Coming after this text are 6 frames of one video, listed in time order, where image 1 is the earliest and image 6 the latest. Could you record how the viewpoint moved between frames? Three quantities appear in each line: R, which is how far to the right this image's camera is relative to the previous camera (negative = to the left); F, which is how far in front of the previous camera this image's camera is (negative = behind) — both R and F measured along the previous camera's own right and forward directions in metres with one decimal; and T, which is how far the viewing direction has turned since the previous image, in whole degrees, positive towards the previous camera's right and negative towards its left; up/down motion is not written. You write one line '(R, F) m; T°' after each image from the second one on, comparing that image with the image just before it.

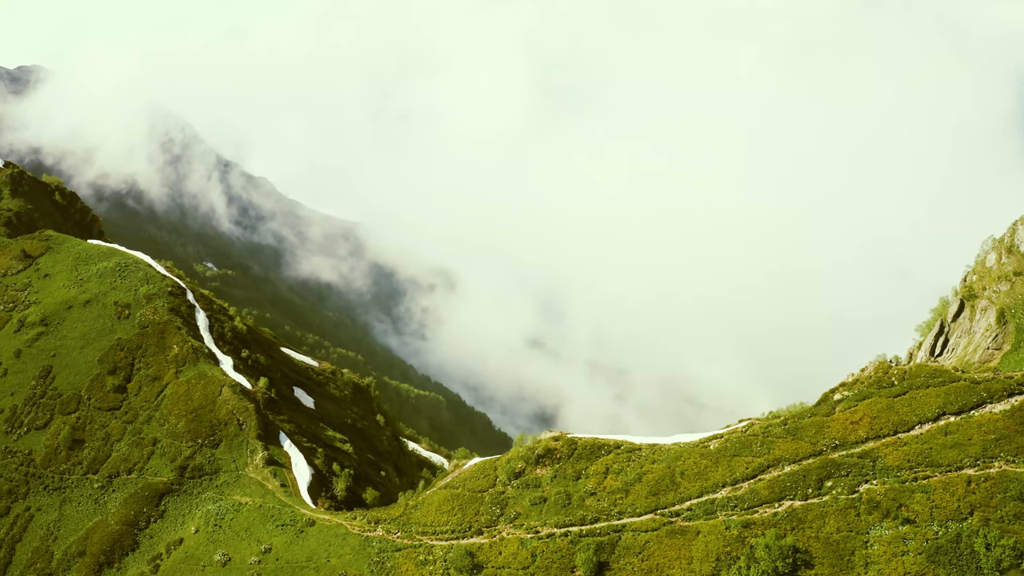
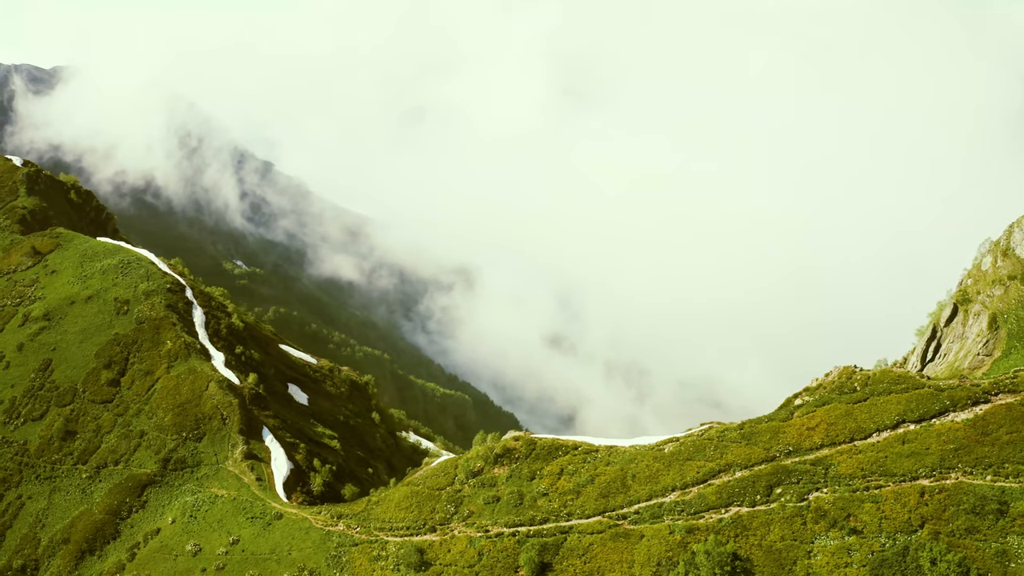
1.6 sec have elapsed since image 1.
(+6.5, +0.1) m; -2°
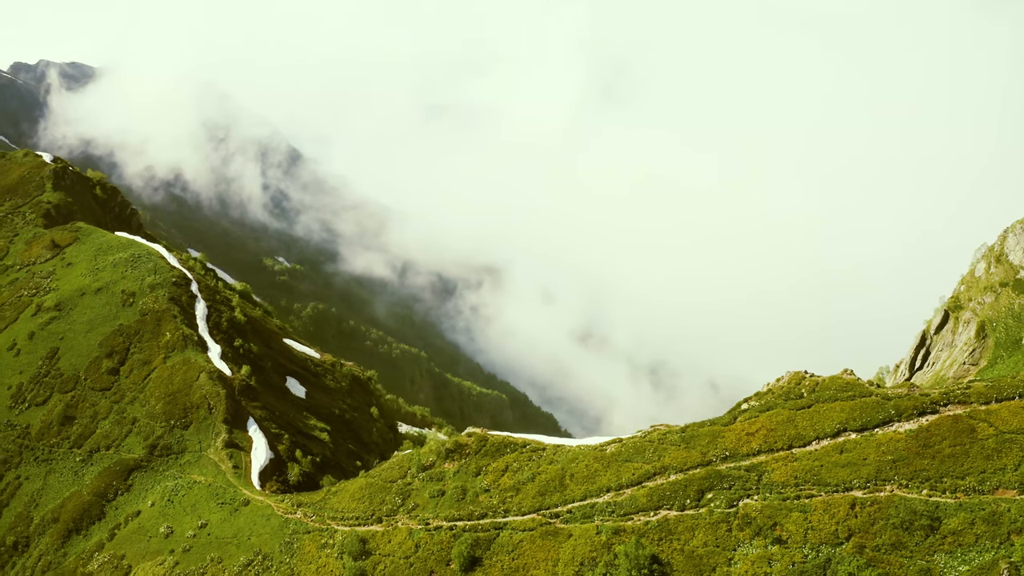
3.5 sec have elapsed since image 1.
(+8.3, -0.3) m; -3°
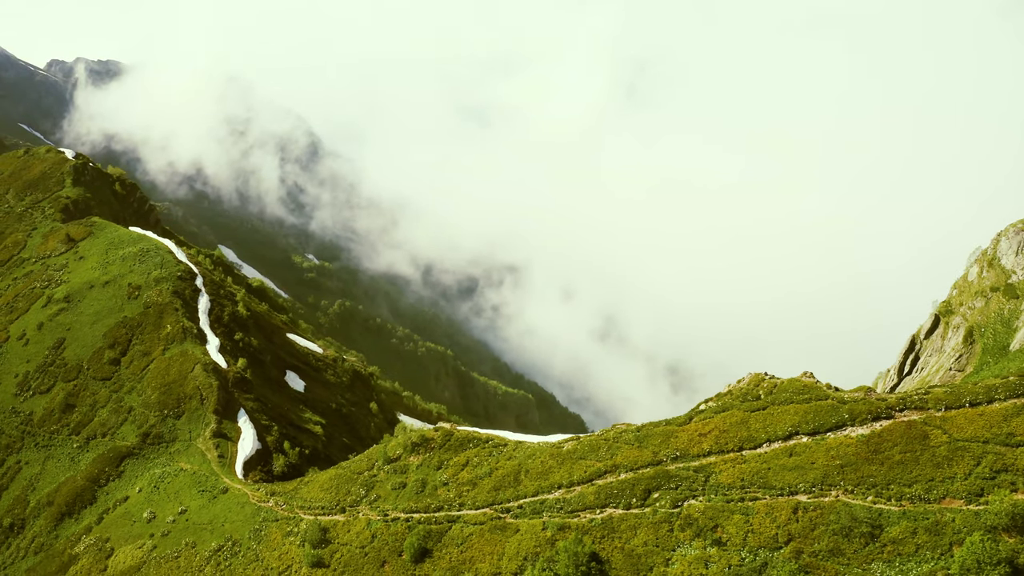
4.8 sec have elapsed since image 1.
(+6.1, -0.4) m; -2°
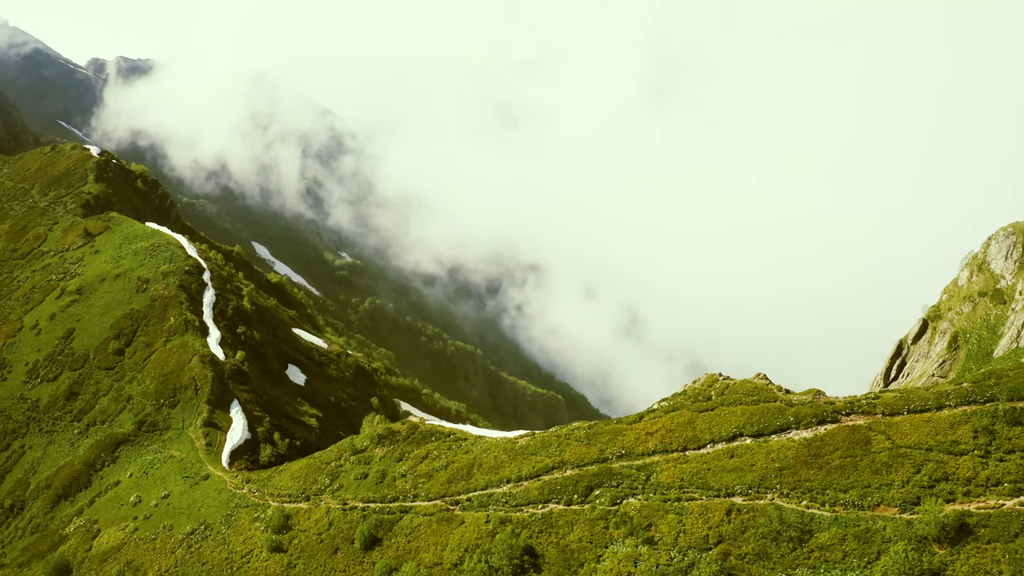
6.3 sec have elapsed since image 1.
(+6.7, -0.6) m; -3°
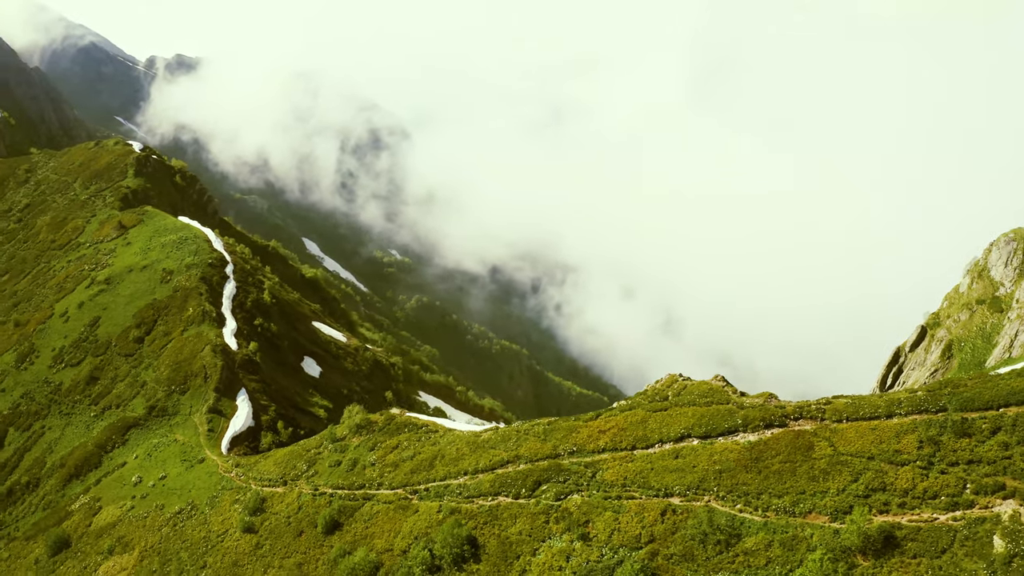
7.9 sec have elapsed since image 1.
(+7.2, -0.9) m; -4°
